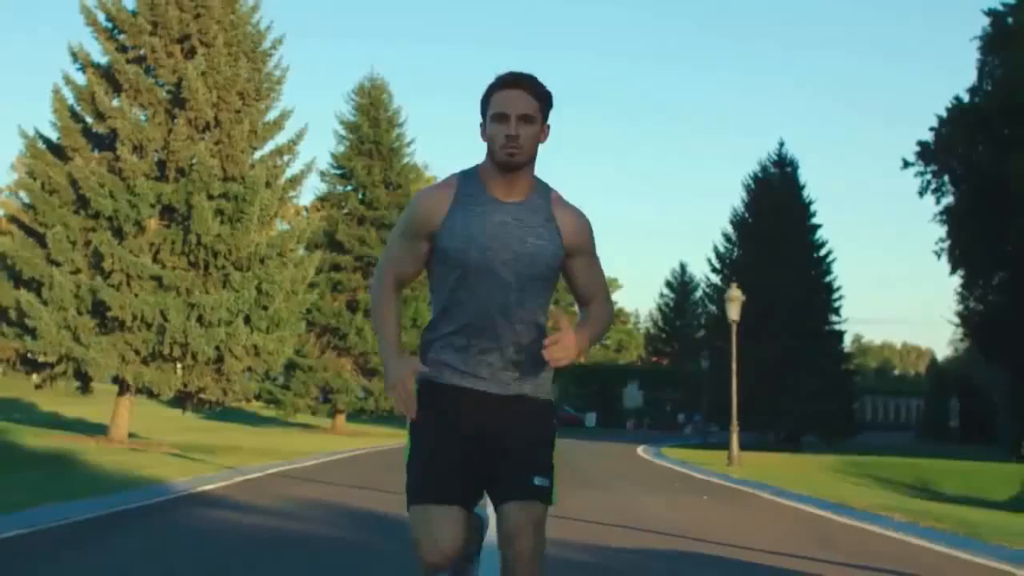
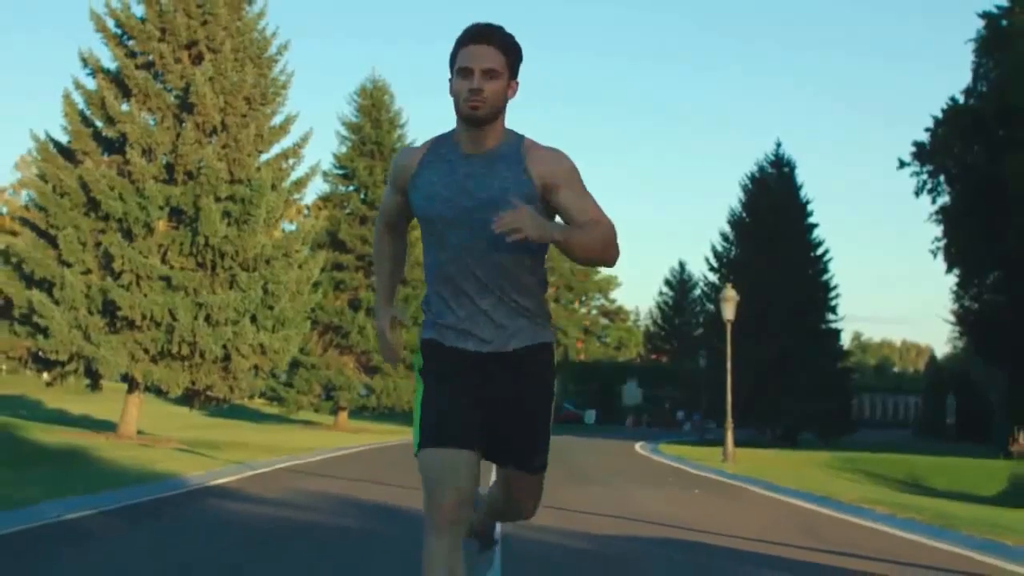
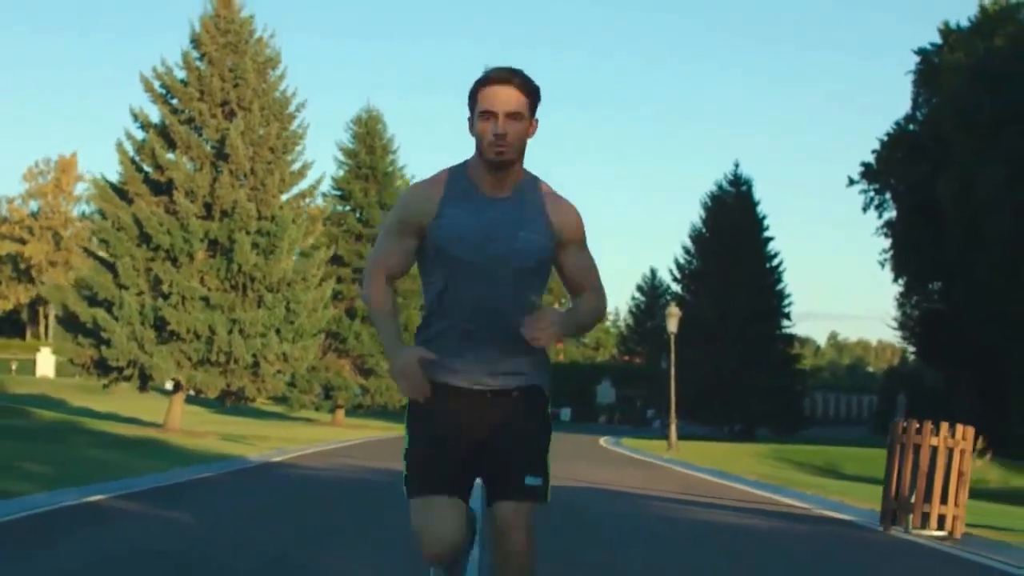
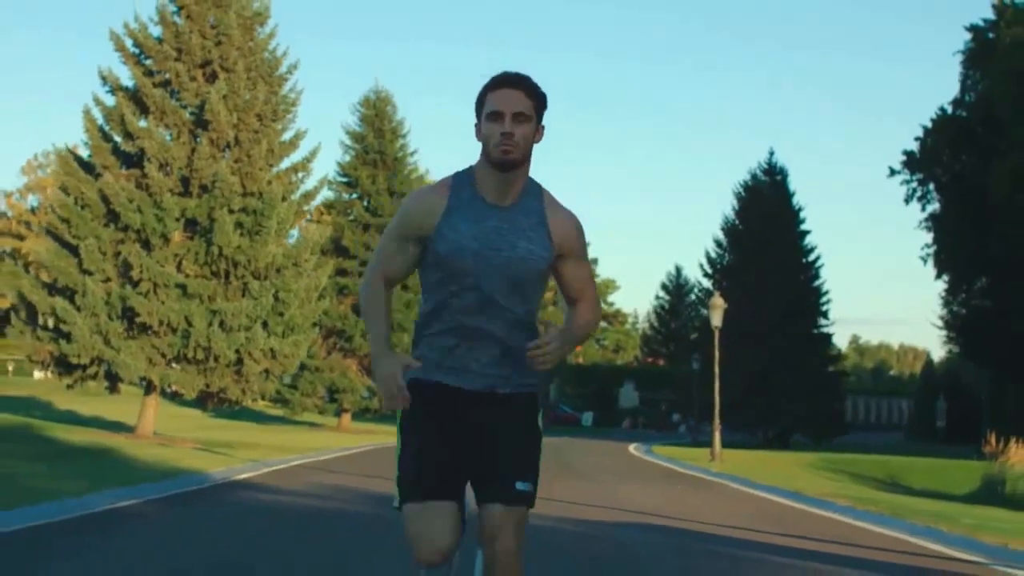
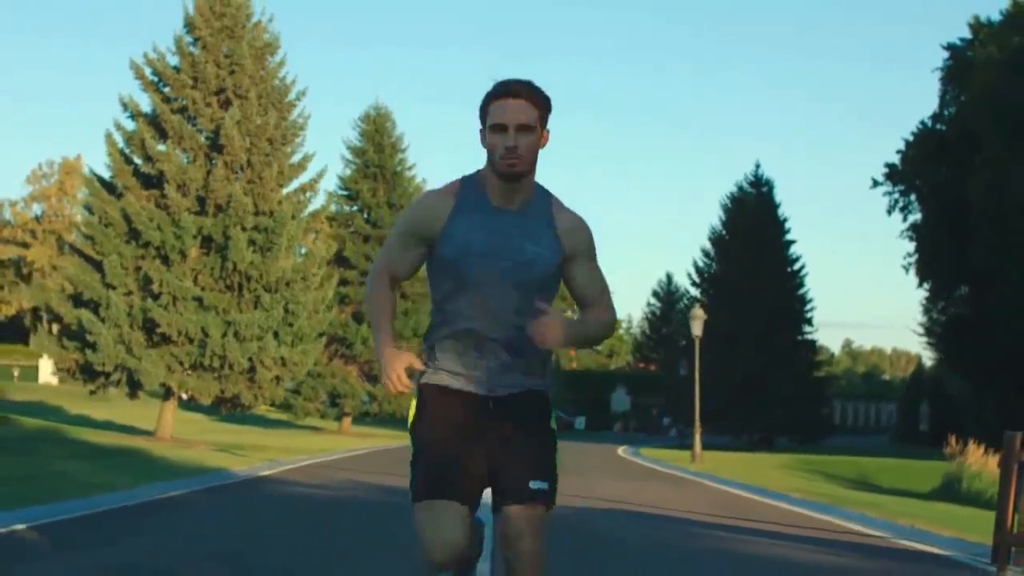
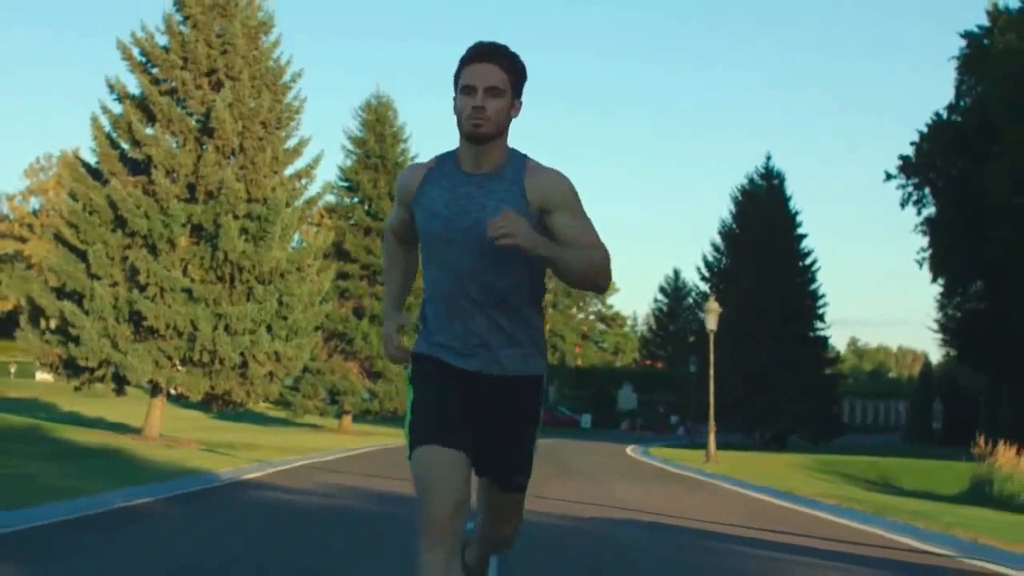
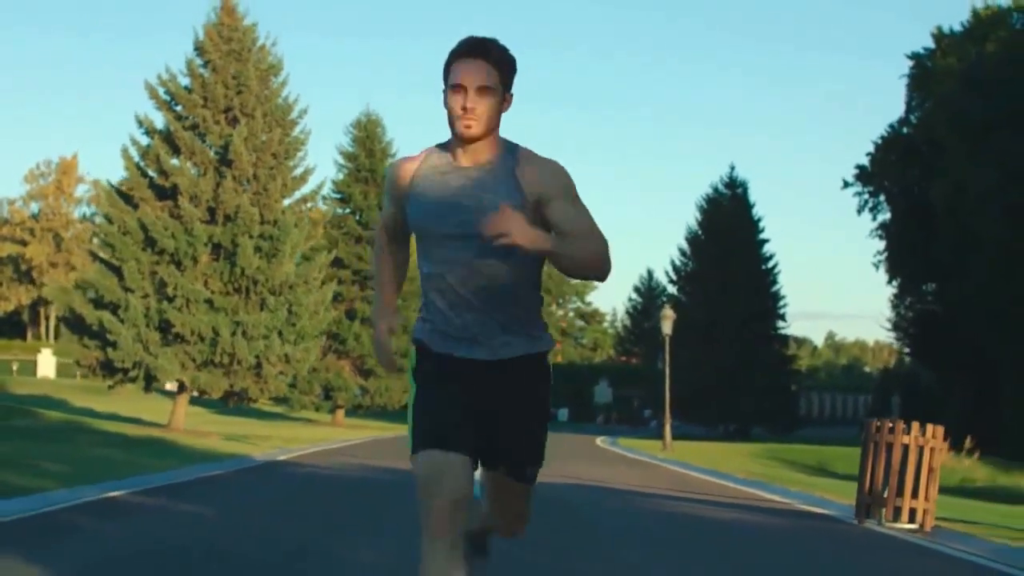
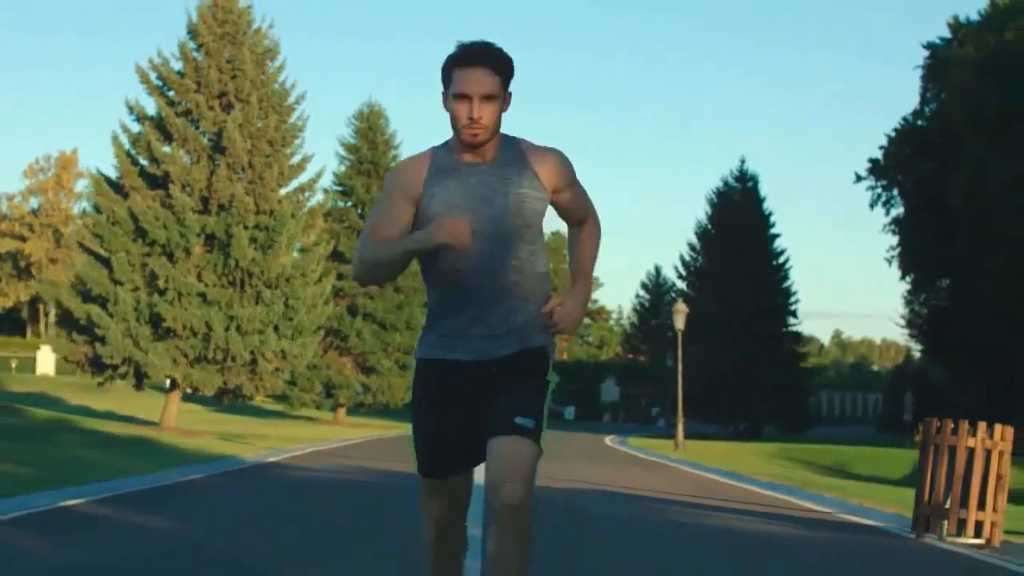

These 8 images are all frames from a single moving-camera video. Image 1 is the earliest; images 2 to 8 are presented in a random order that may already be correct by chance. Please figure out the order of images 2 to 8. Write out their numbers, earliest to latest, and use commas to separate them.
2, 4, 6, 5, 8, 3, 7
